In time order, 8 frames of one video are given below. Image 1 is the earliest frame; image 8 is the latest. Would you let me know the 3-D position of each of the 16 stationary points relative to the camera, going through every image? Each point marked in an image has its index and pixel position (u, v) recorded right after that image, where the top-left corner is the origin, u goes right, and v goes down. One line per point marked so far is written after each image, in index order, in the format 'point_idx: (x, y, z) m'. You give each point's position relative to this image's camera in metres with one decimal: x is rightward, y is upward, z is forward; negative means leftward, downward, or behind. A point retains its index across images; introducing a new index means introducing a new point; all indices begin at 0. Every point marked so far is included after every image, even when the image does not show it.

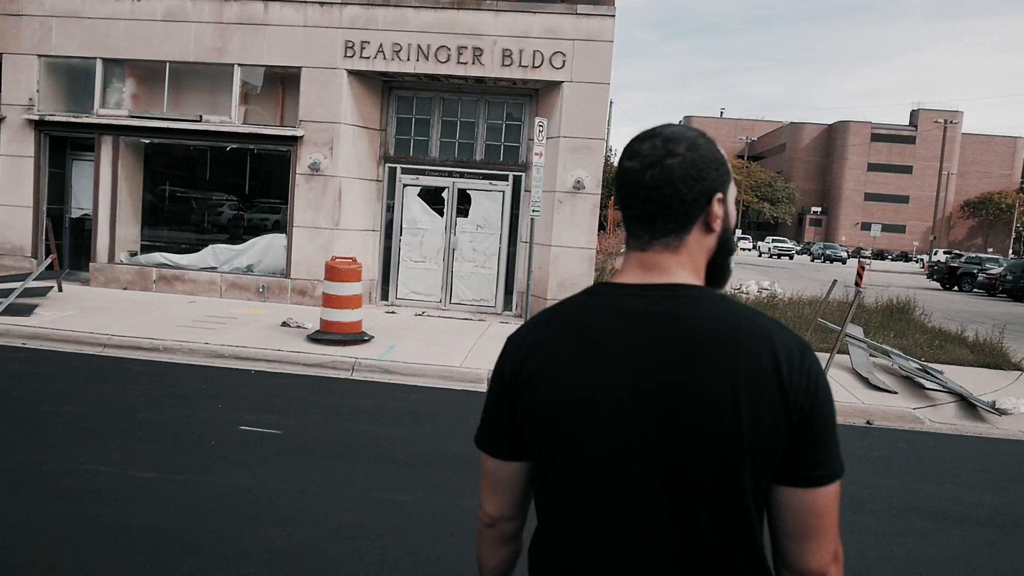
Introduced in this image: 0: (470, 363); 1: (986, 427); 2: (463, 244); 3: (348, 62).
0: (-0.5, -1.0, +10.0) m
1: (+5.9, -1.7, +9.8) m
2: (-0.9, +0.8, +14.6) m
3: (-2.9, +4.0, +13.9) m
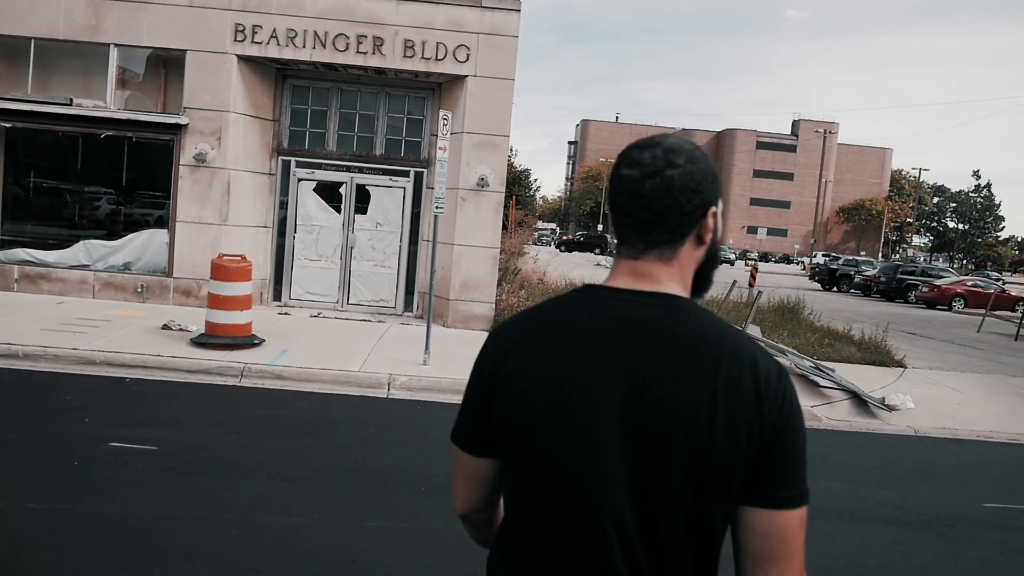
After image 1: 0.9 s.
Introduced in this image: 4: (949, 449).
0: (-1.7, -1.0, +9.5) m
1: (+4.7, -1.7, +10.1) m
2: (-2.7, +0.8, +14.0) m
3: (-4.5, +4.0, +13.0) m
4: (+5.0, -1.8, +9.0) m
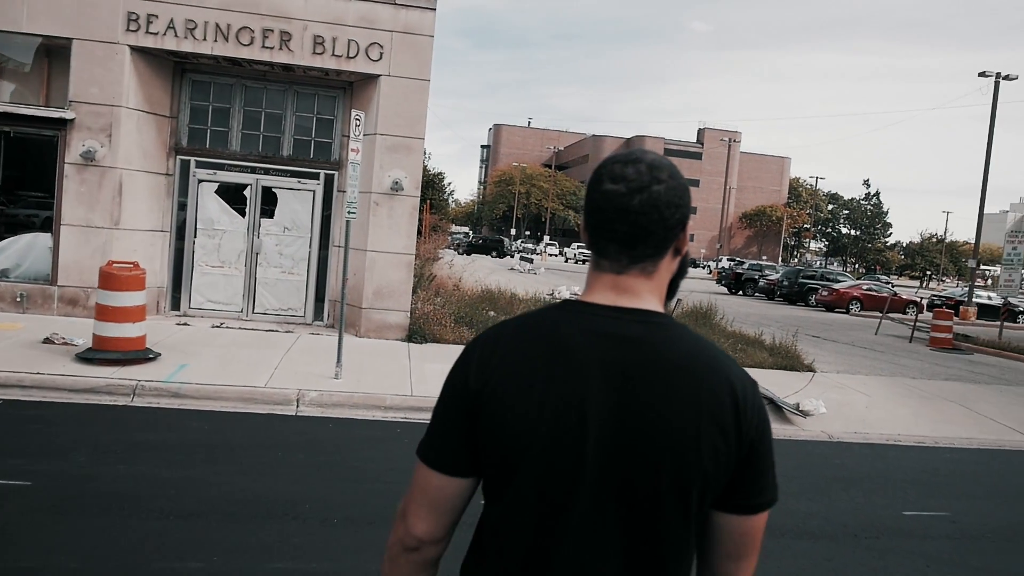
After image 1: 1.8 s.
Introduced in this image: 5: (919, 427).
0: (-2.6, -1.1, +8.9) m
1: (+3.6, -1.8, +10.2) m
2: (-4.1, +0.7, +13.3) m
3: (-5.8, +3.9, +12.1) m
4: (+4.1, -1.9, +9.1) m
5: (+5.7, -1.9, +11.1) m
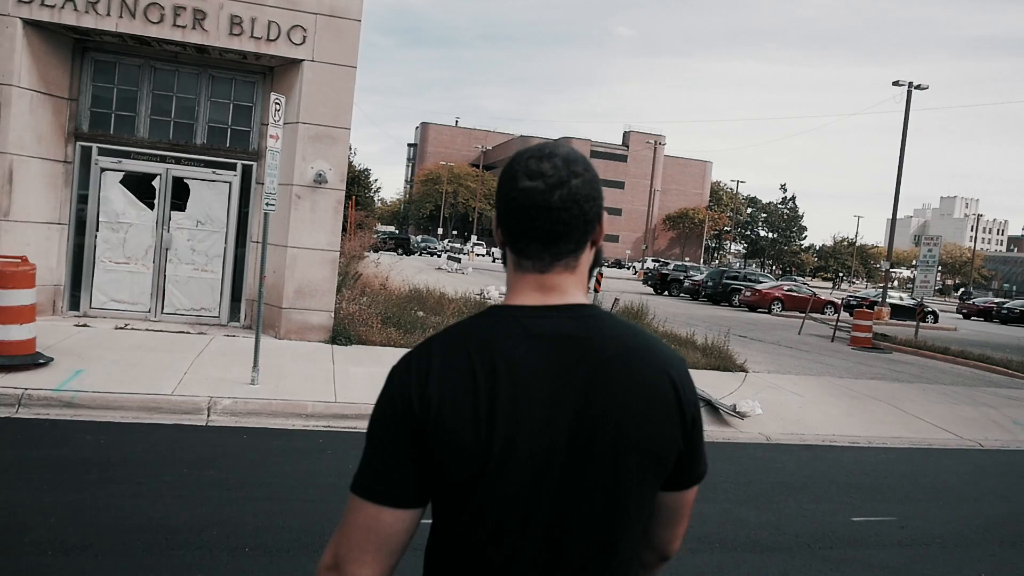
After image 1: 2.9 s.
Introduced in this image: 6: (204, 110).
0: (-3.3, -1.0, +8.1) m
1: (+2.8, -1.8, +10.0) m
2: (-5.2, +0.7, +12.3) m
3: (-6.8, +3.9, +11.0) m
4: (+3.3, -1.9, +9.0) m
5: (+4.8, -1.9, +11.1) m
6: (-4.8, +2.8, +12.4) m
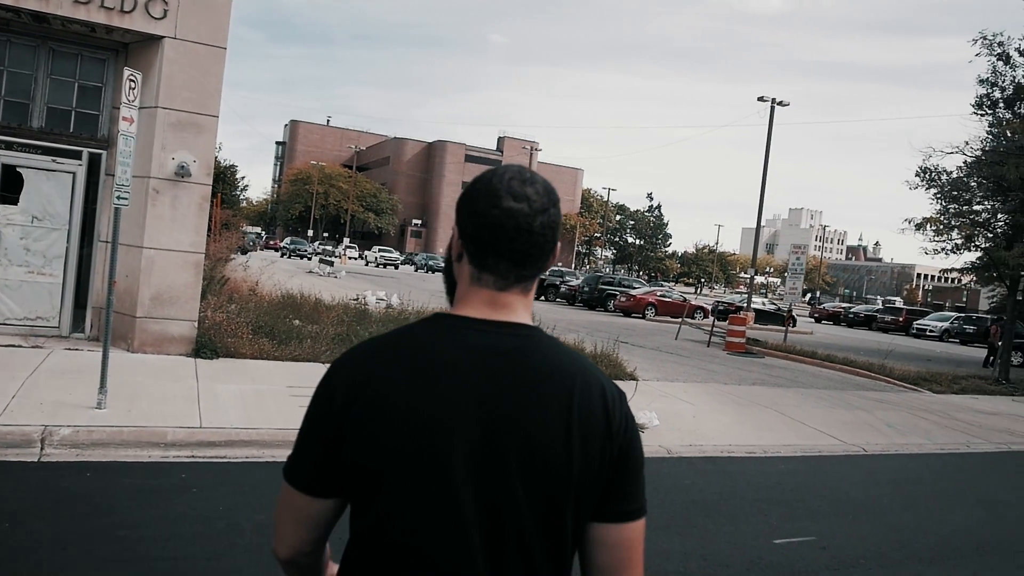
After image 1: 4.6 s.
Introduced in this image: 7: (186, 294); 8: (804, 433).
0: (-4.3, -1.1, +6.8) m
1: (+1.5, -1.9, +9.6) m
2: (-6.8, +0.6, +10.7) m
3: (-8.2, +3.8, +9.1) m
4: (+2.1, -2.0, +8.7) m
5: (+3.2, -2.0, +11.0) m
6: (-6.4, +2.7, +10.8) m
7: (-4.4, -0.1, +10.8) m
8: (+4.3, -2.2, +11.7) m
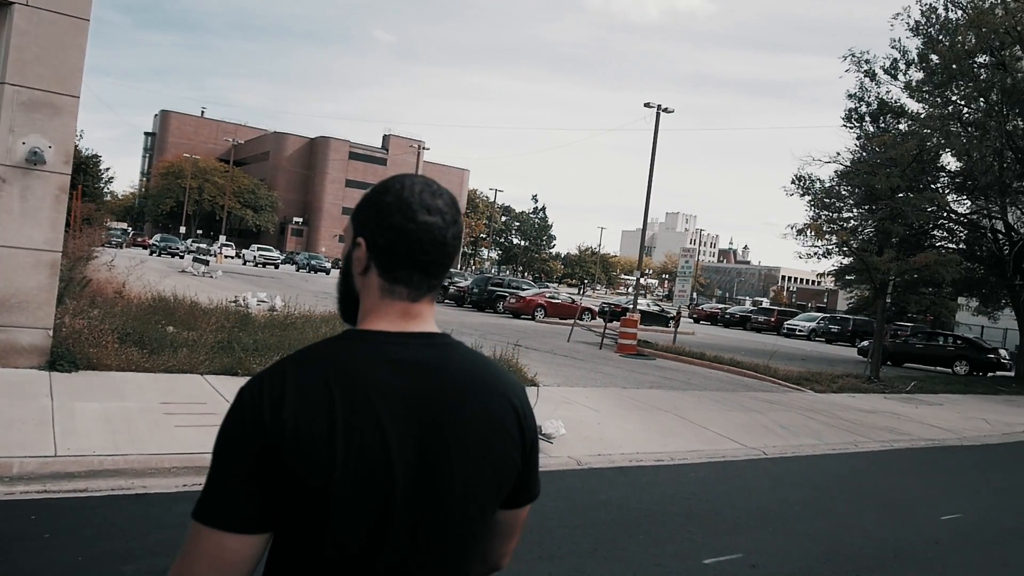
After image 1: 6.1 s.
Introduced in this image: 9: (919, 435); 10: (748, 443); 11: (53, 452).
0: (-4.9, -1.1, +5.5) m
1: (+0.3, -2.0, +9.2) m
2: (-8.0, +0.6, +9.0) m
3: (-9.1, +3.8, +7.3) m
4: (+1.1, -2.1, +8.4) m
5: (+1.9, -2.1, +10.8) m
6: (-7.6, +2.7, +9.2) m
7: (-5.7, -0.1, +9.5) m
8: (+2.9, -2.2, +11.7) m
9: (+7.6, -2.8, +14.8) m
10: (+3.5, -2.3, +11.8) m
11: (-3.6, -1.3, +6.3) m
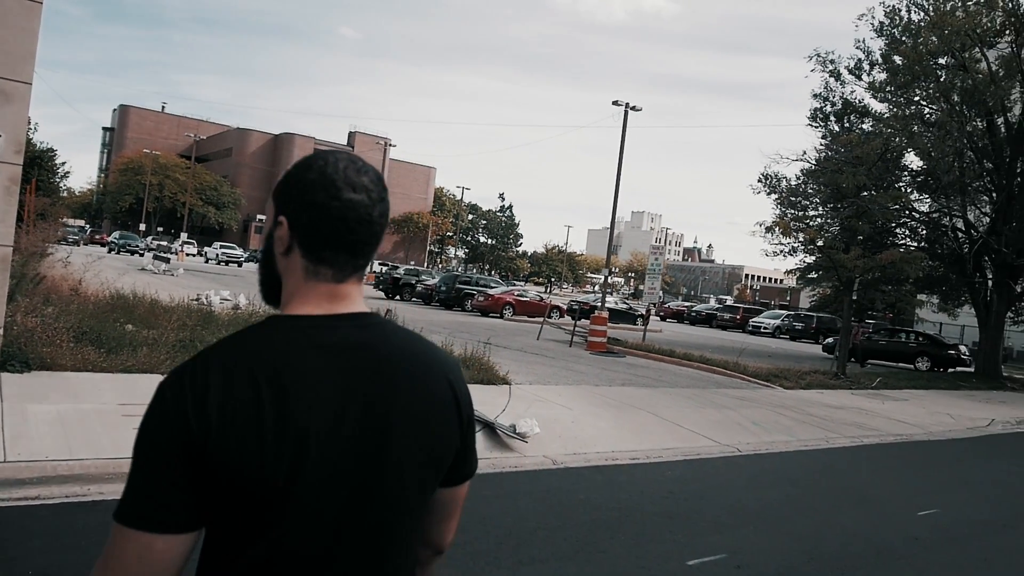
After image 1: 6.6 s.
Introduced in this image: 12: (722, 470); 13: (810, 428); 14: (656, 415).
0: (-5.1, -1.1, +5.1) m
1: (0.0, -1.9, +9.0) m
2: (-8.2, +0.6, +8.5) m
3: (-9.3, +3.8, +6.7) m
4: (+0.9, -2.0, +8.2) m
5: (+1.5, -2.1, +10.7) m
6: (-7.9, +2.7, +8.7) m
7: (-6.0, -0.1, +9.0) m
8: (+2.5, -2.2, +11.6) m
9: (+7.1, -2.7, +14.9) m
10: (+3.1, -2.3, +11.7) m
11: (-3.8, -1.3, +5.9) m
12: (+2.5, -2.2, +9.3) m
13: (+5.3, -2.5, +13.9) m
14: (+2.3, -2.1, +12.8) m
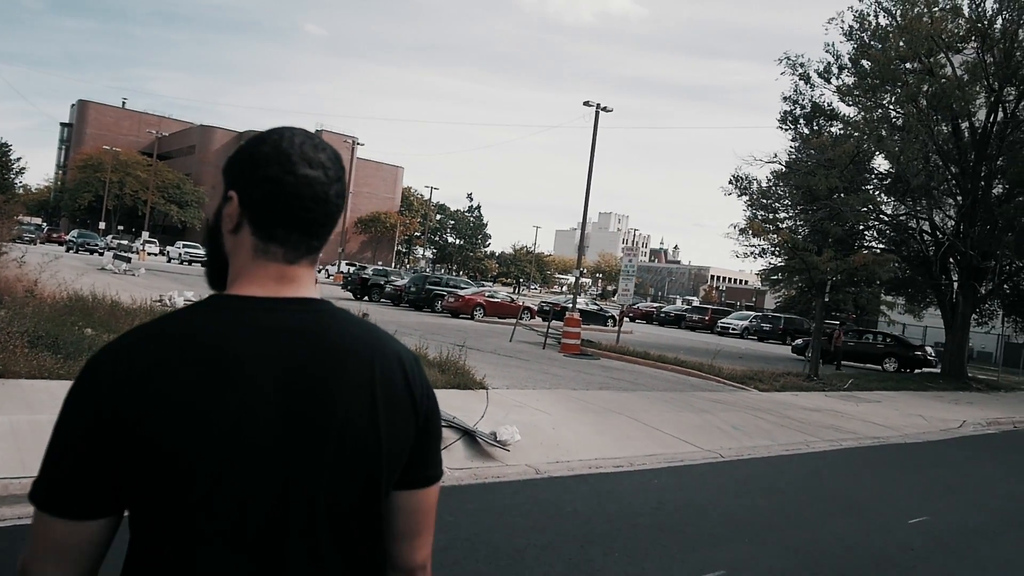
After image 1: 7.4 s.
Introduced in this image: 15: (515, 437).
0: (-5.1, -1.1, +4.6) m
1: (-0.2, -1.9, +8.7) m
2: (-8.4, +0.6, +7.8) m
3: (-9.4, +3.8, +6.0) m
4: (+0.7, -2.0, +7.9) m
5: (+1.3, -2.1, +10.4) m
6: (-8.1, +2.7, +8.0) m
7: (-6.2, -0.1, +8.5) m
8: (+2.2, -2.2, +11.4) m
9: (+6.6, -2.7, +14.8) m
10: (+2.8, -2.3, +11.5) m
11: (-3.9, -1.3, +5.4) m
12: (+2.3, -2.2, +9.1) m
13: (+4.8, -2.5, +13.8) m
14: (+2.0, -2.1, +12.5) m
15: (+0.1, -1.8, +9.4) m
